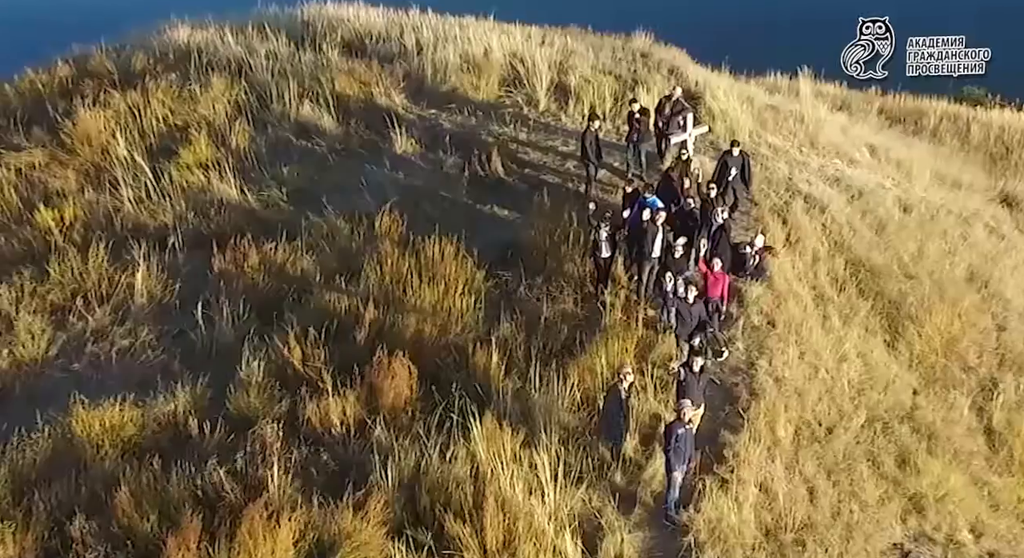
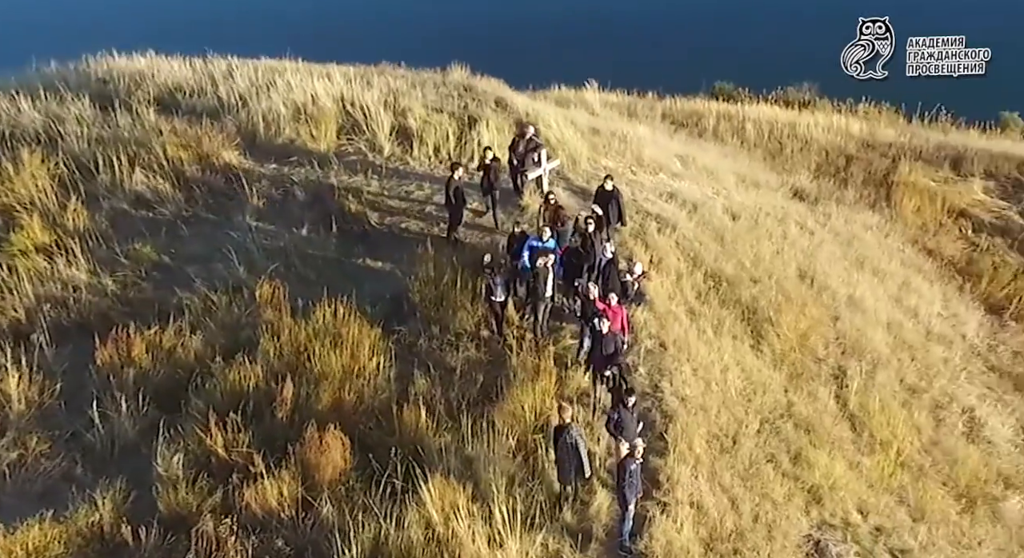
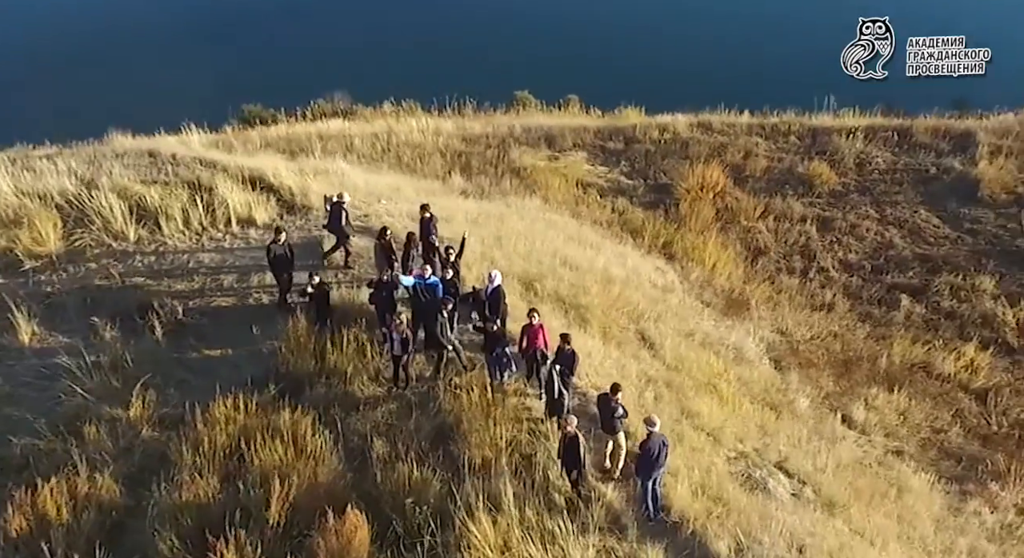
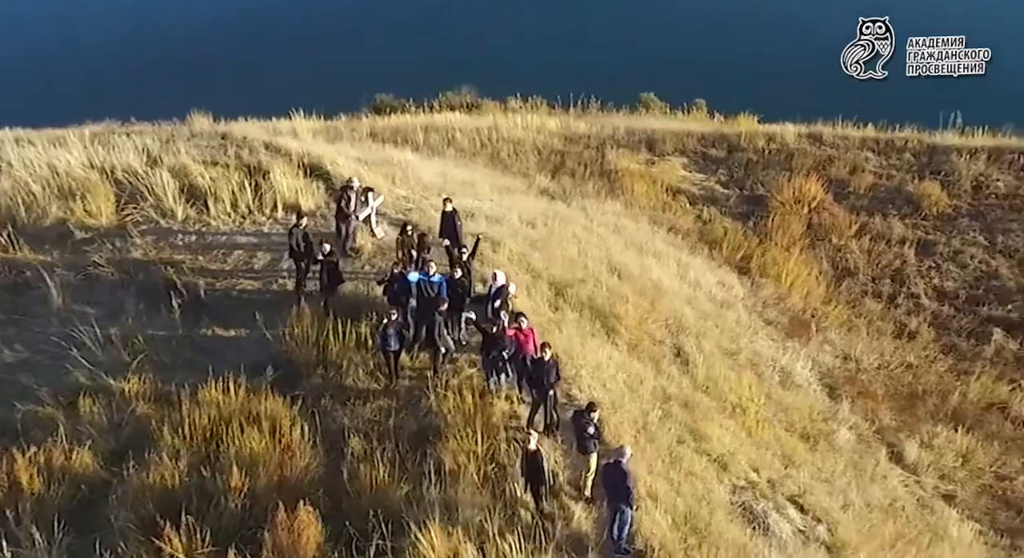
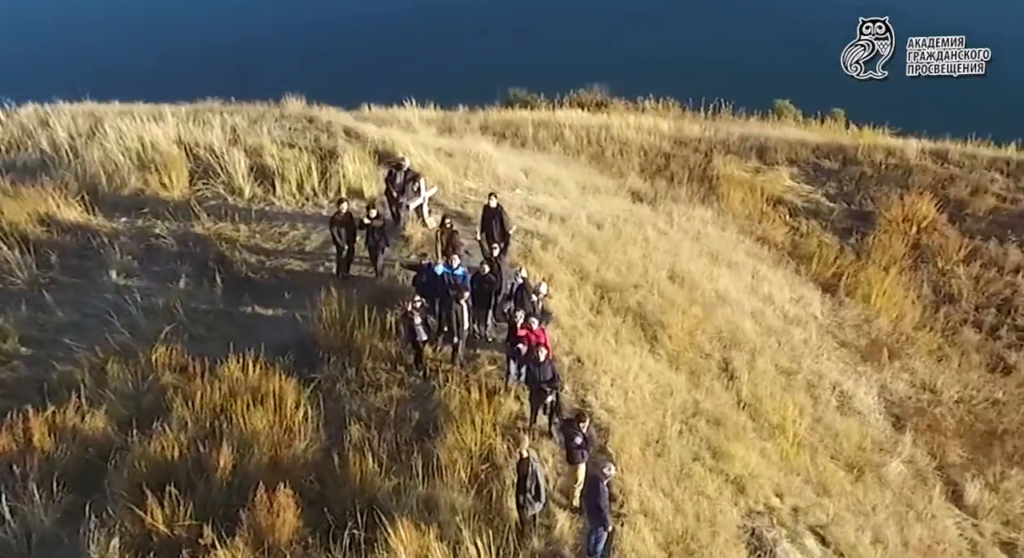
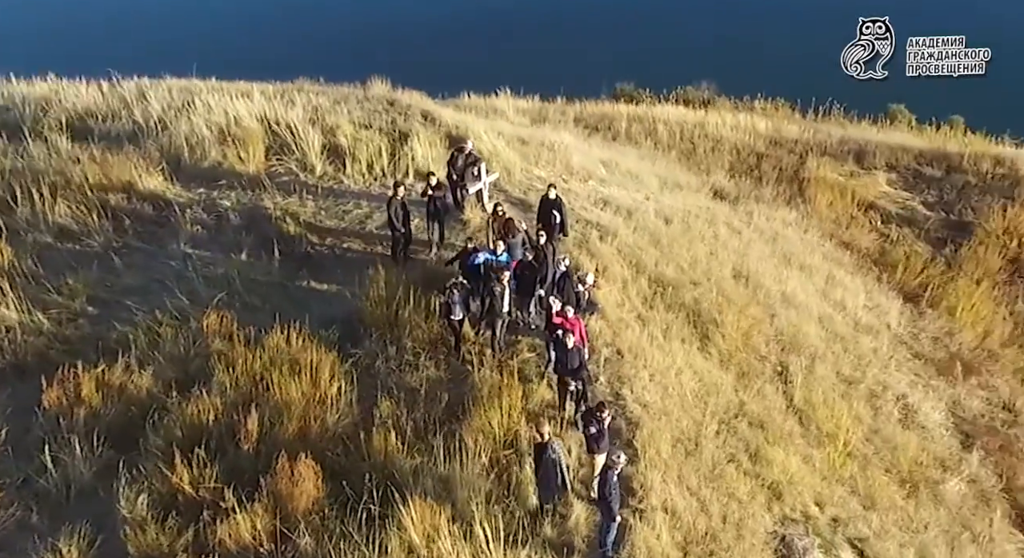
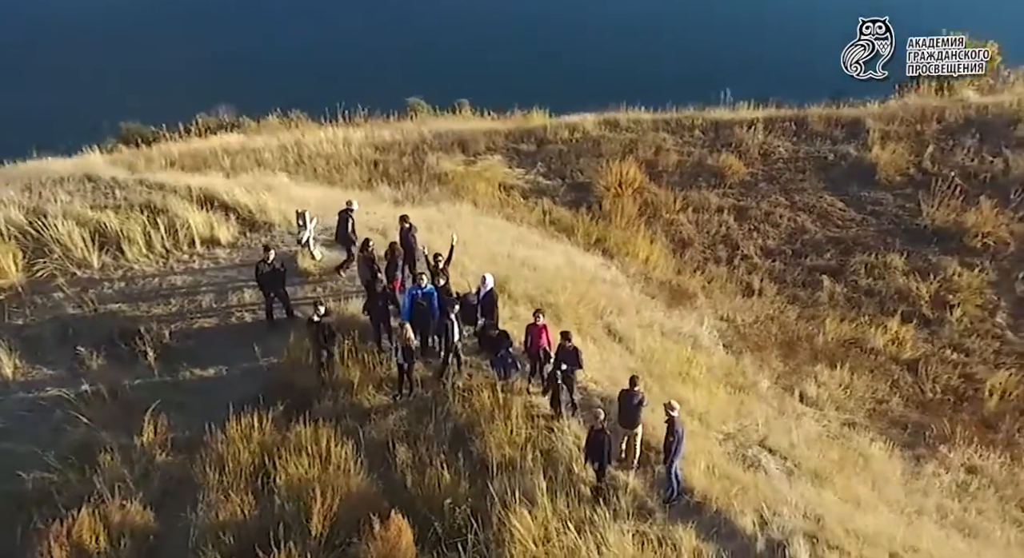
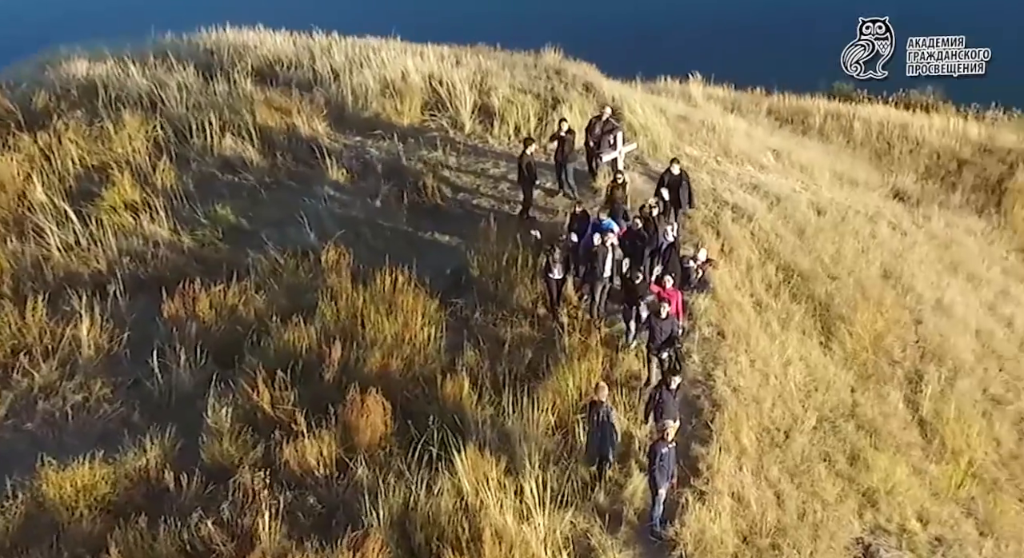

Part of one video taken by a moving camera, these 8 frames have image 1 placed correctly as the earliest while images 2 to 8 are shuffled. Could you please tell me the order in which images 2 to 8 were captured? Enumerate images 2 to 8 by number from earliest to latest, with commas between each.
8, 2, 6, 5, 4, 3, 7
